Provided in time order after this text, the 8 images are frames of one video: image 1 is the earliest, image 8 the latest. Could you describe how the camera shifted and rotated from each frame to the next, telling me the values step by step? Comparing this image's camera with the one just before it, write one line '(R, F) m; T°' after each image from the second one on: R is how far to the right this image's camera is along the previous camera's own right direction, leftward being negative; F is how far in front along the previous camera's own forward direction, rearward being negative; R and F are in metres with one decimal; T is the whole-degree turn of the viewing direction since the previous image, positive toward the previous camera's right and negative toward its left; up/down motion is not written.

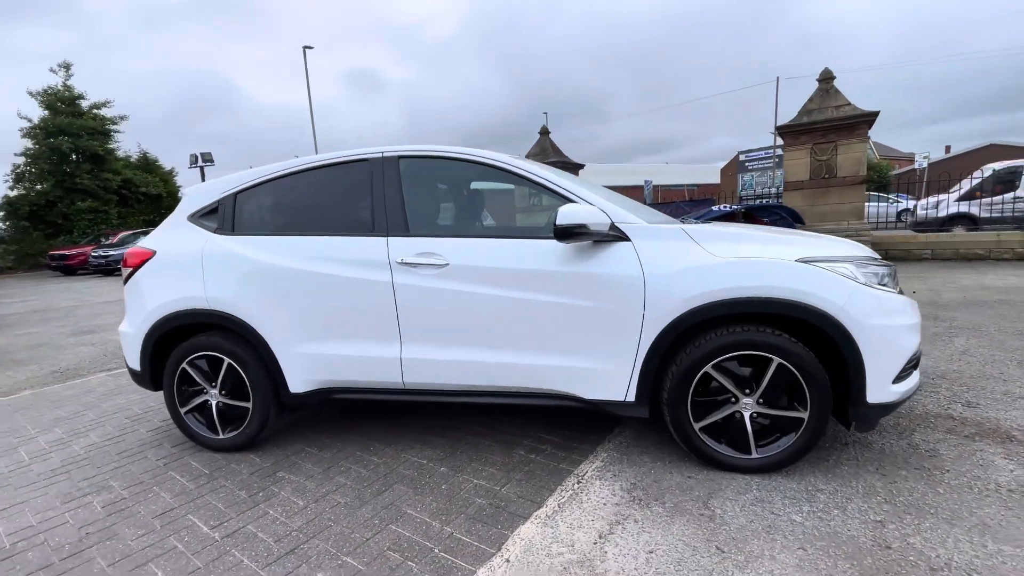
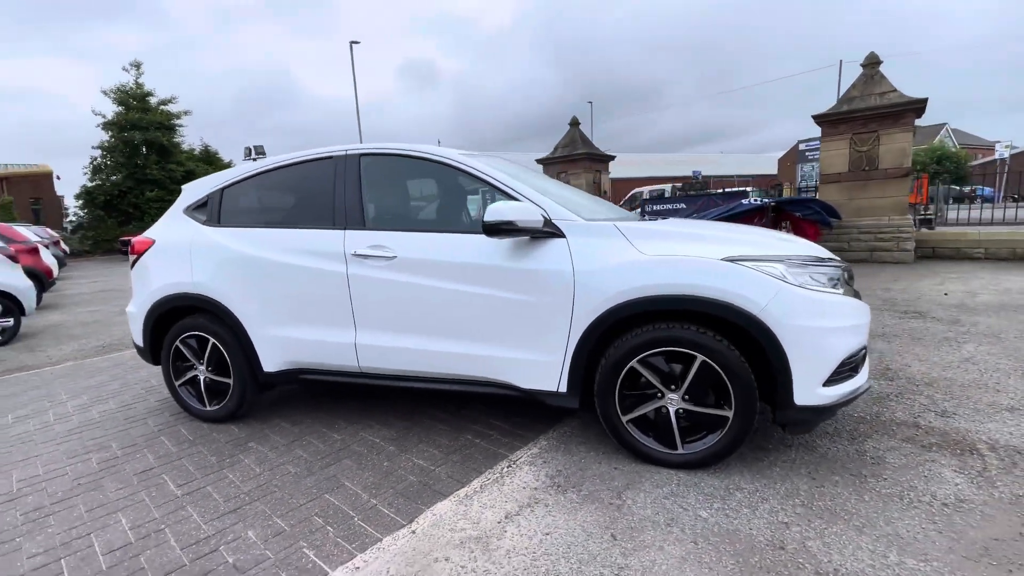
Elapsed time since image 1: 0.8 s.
(+0.6, -0.1) m; -6°
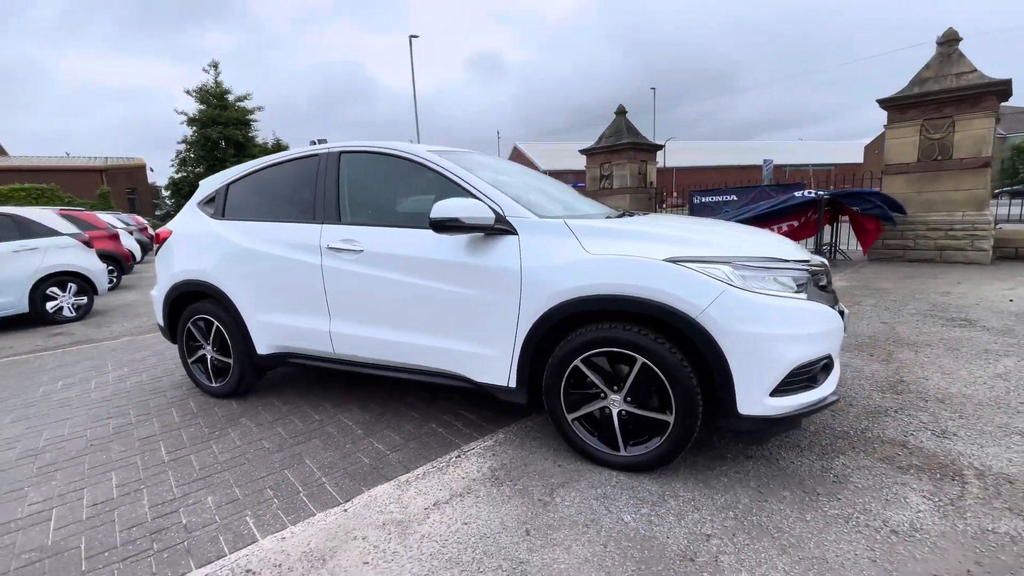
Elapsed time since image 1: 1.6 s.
(+0.6, 0.0) m; -7°
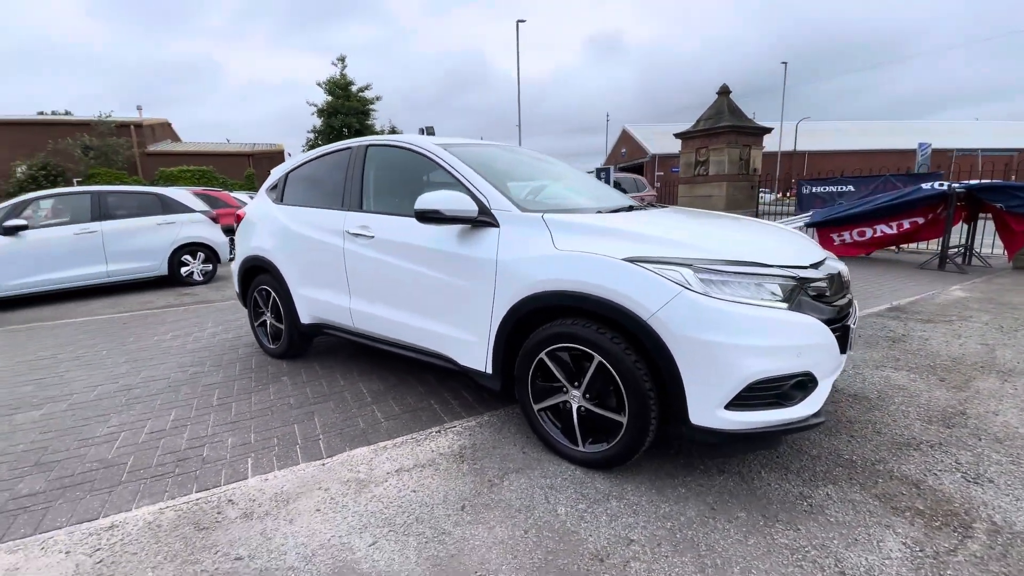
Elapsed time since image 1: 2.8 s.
(+0.8, 0.0) m; -13°
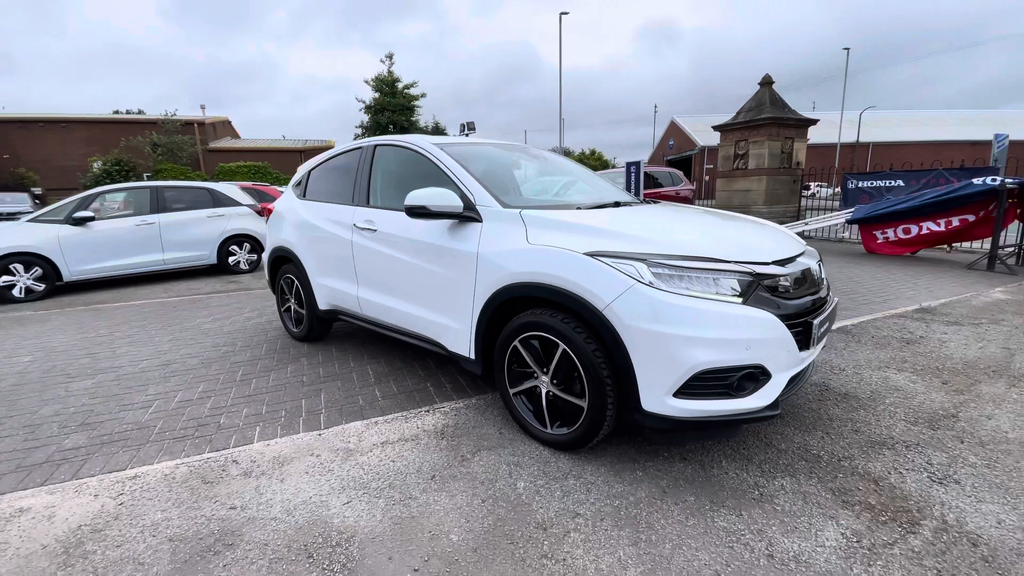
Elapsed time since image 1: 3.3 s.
(+0.4, -0.2) m; -5°
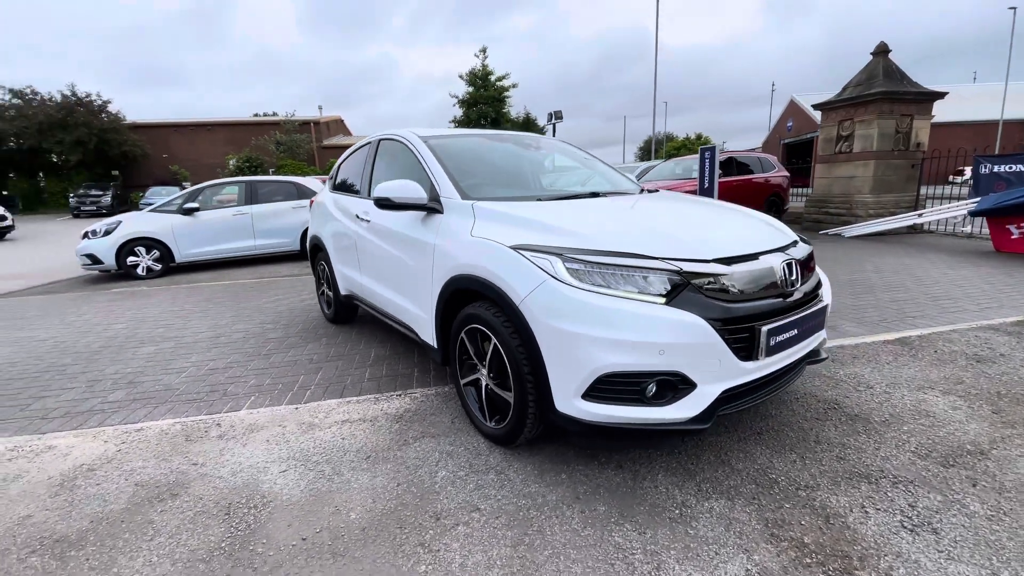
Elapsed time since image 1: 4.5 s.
(+0.9, +0.1) m; -12°
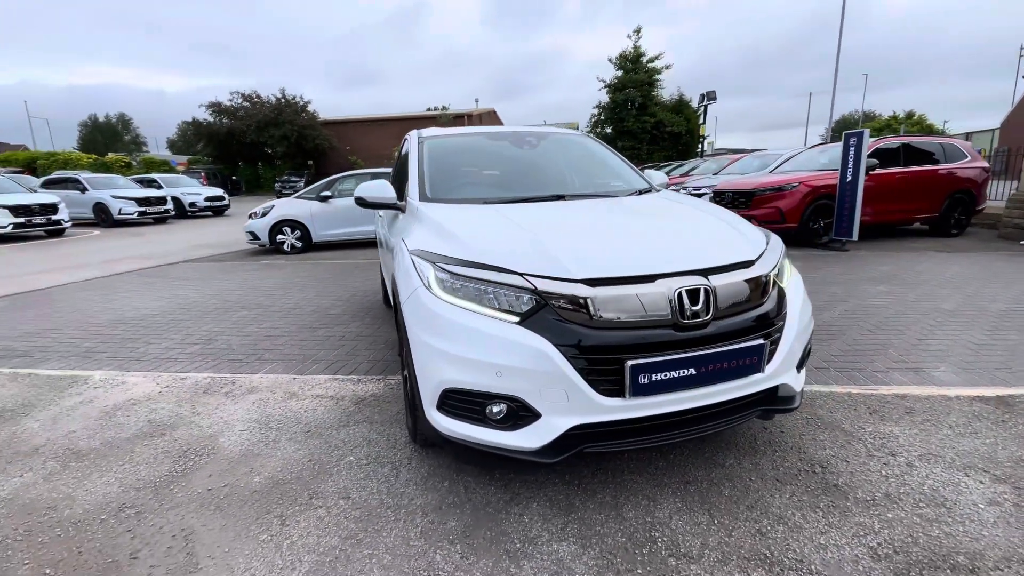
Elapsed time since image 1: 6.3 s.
(+1.3, +0.2) m; -18°
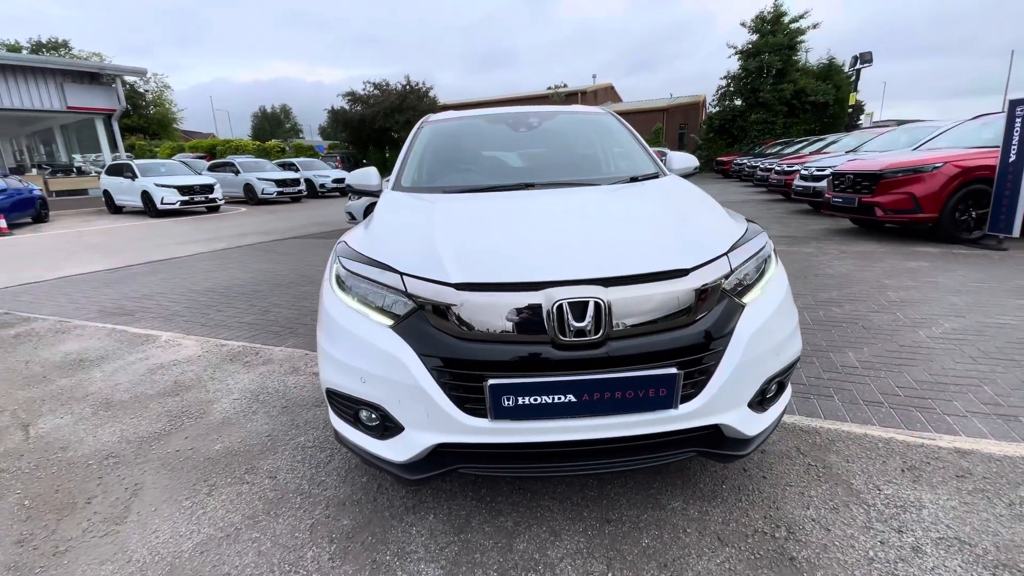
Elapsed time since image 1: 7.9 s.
(+0.9, +0.3) m; -14°
